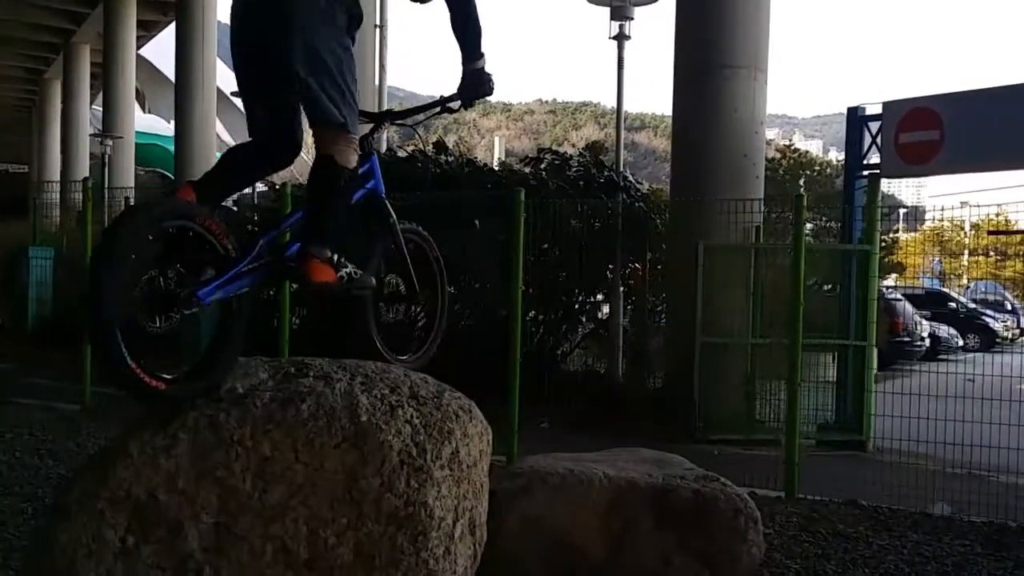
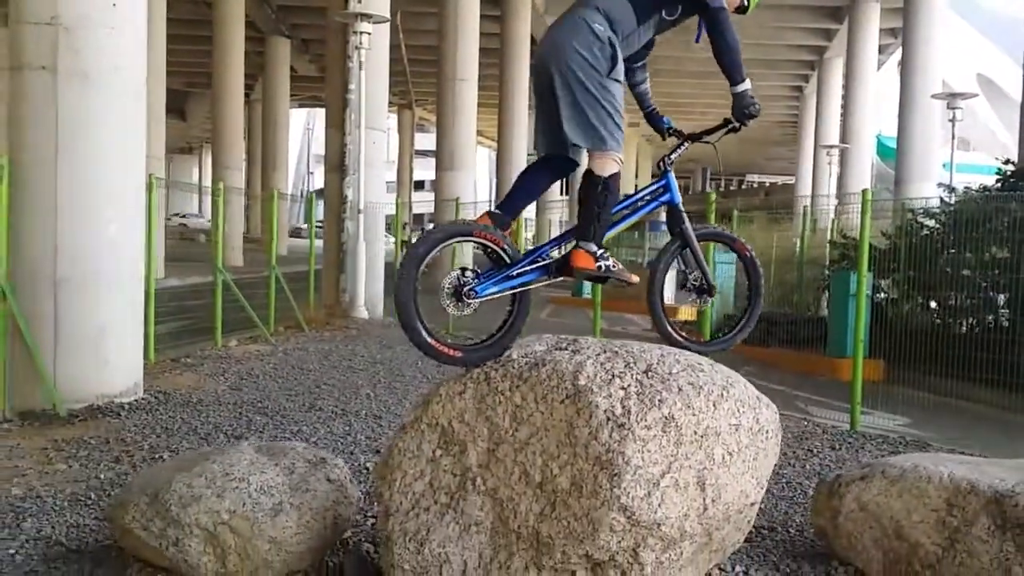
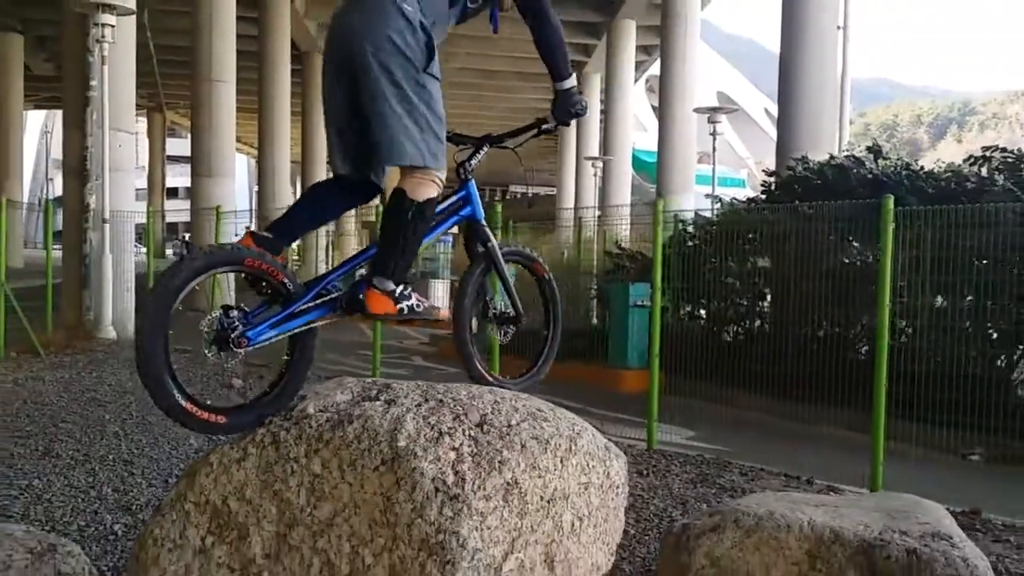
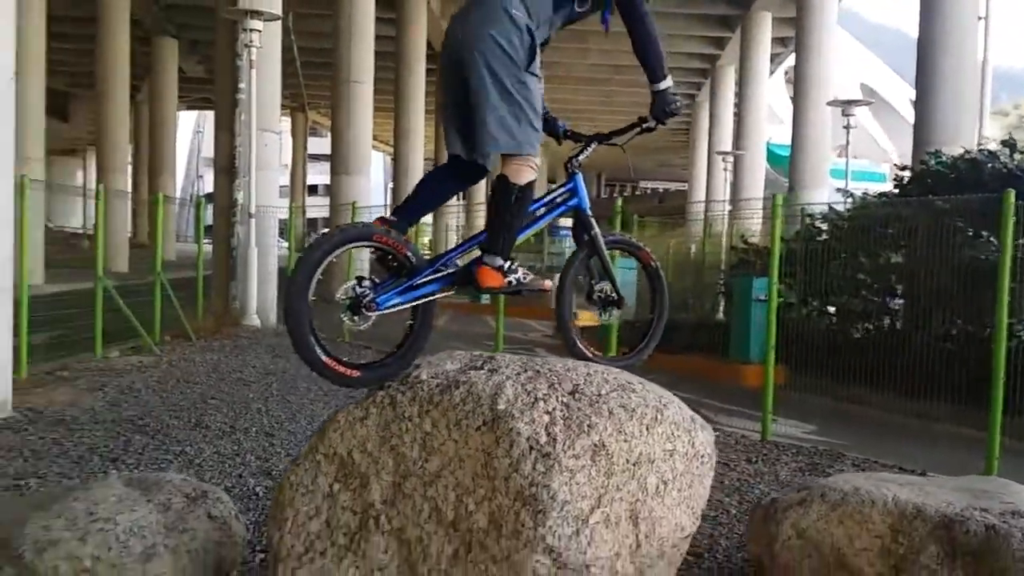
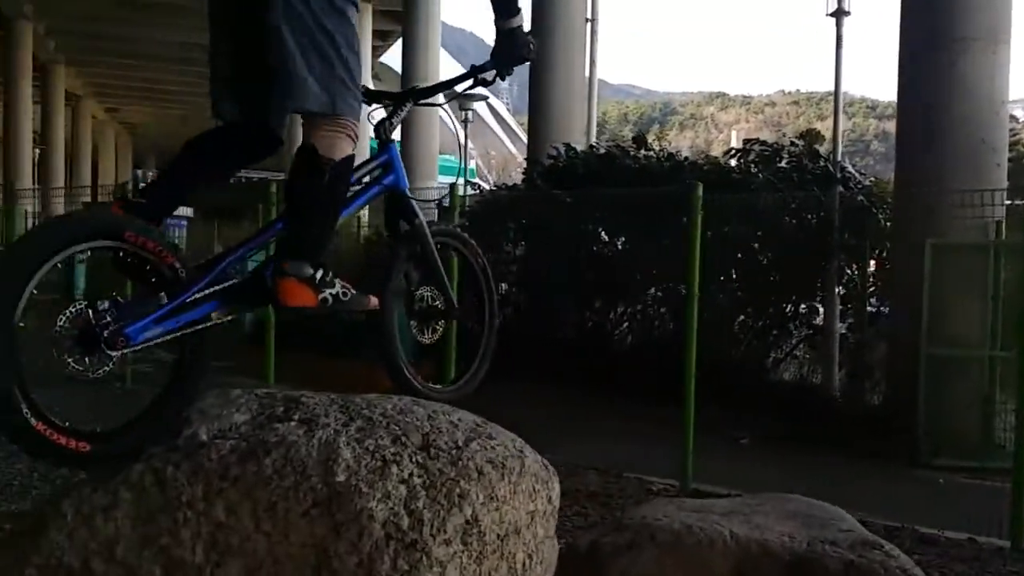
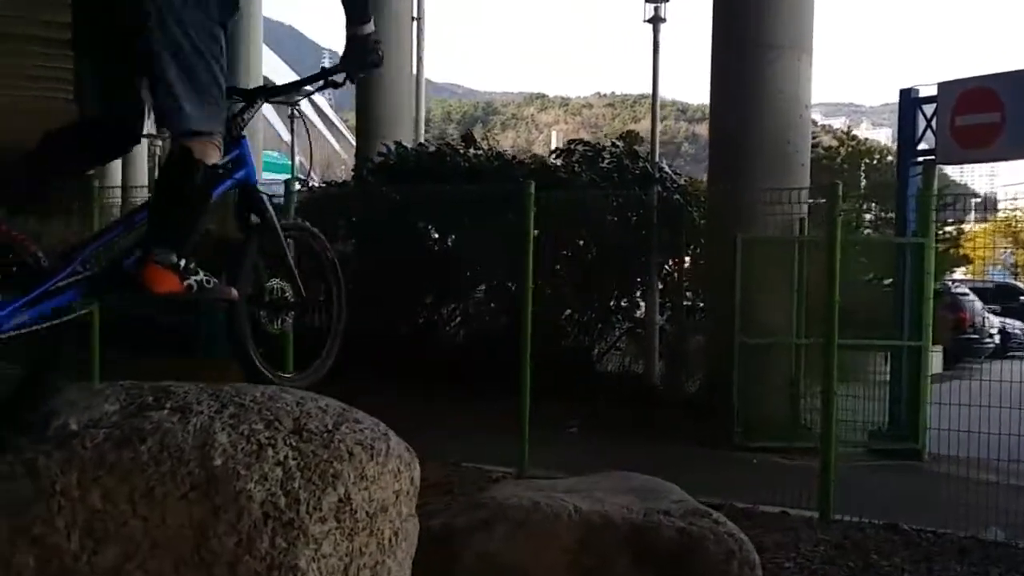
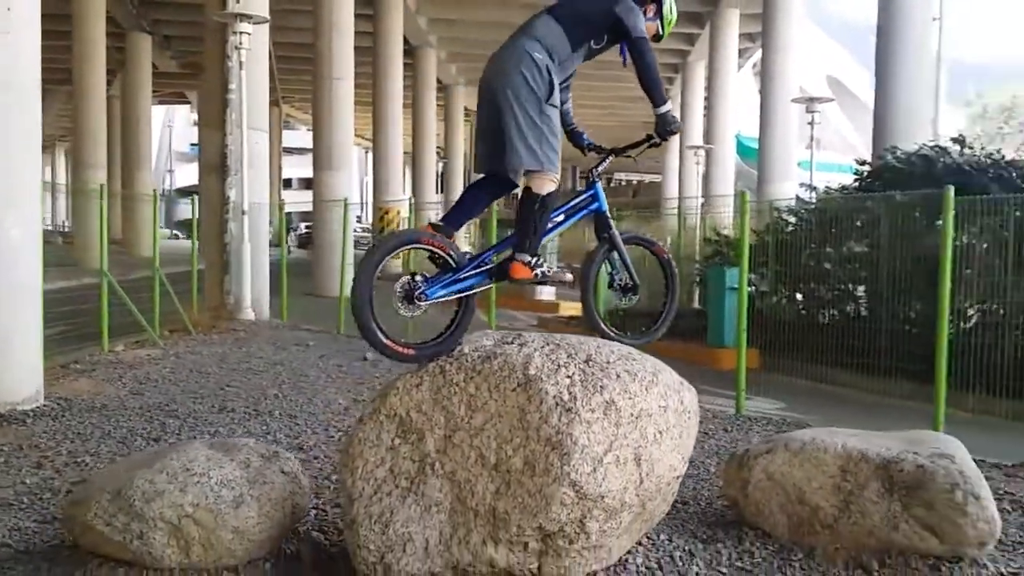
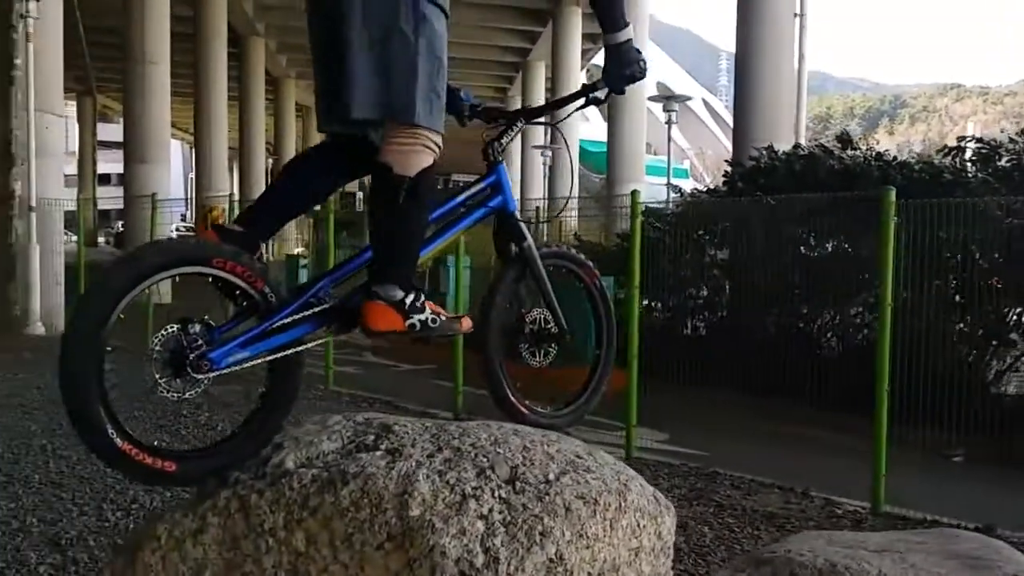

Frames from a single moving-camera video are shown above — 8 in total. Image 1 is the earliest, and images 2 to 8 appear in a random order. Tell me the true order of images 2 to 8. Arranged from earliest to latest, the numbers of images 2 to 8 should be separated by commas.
6, 5, 8, 3, 4, 2, 7
